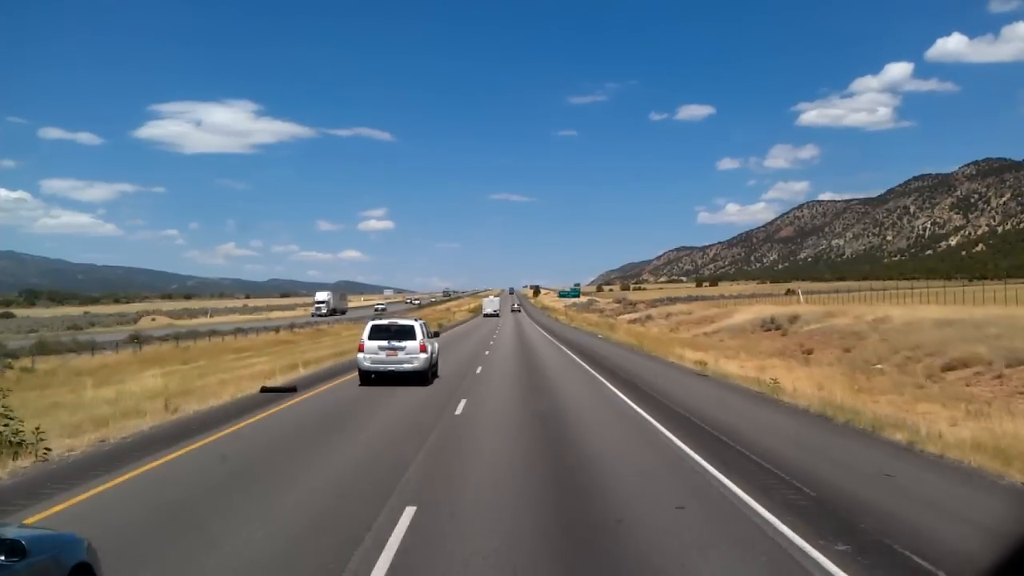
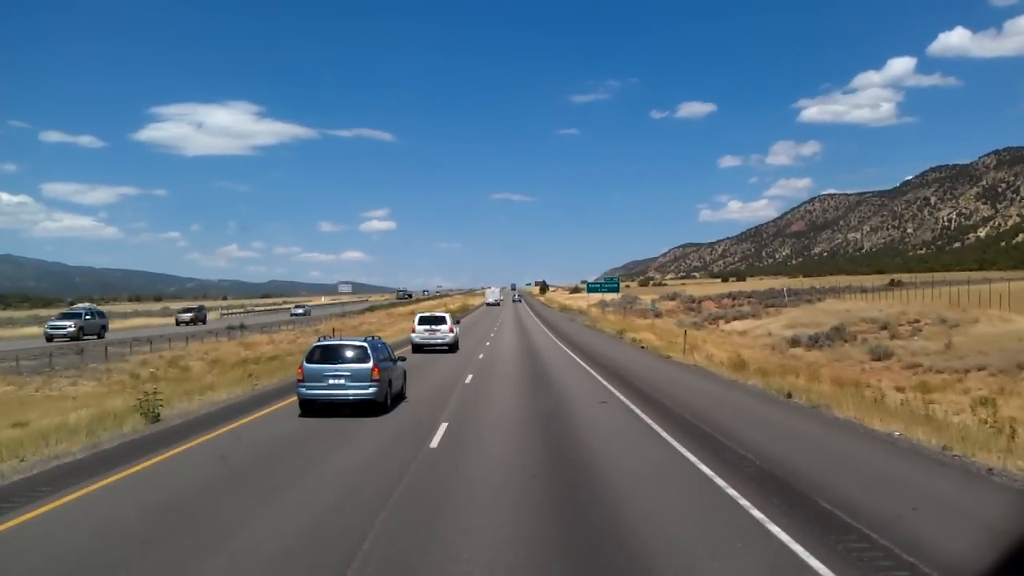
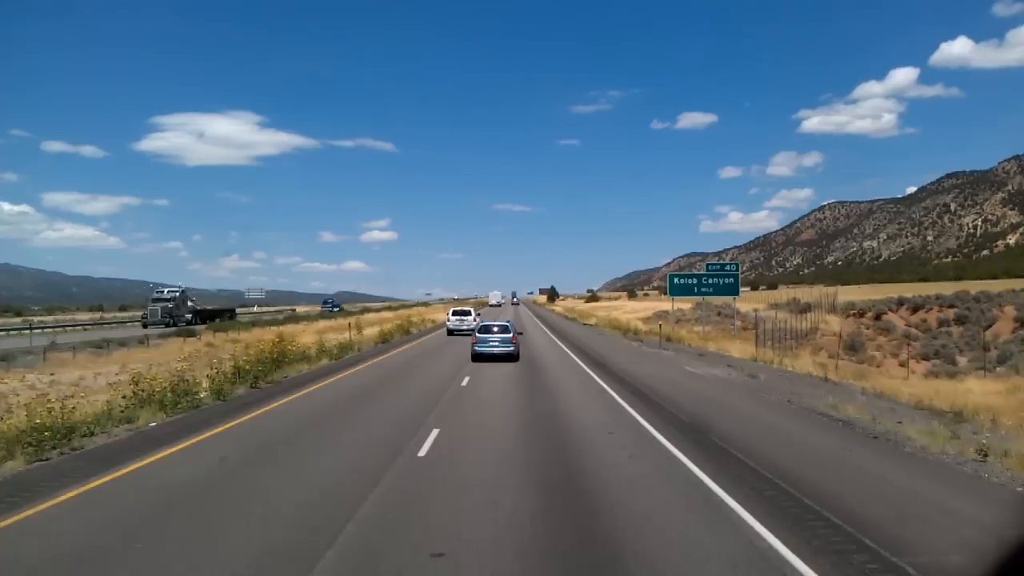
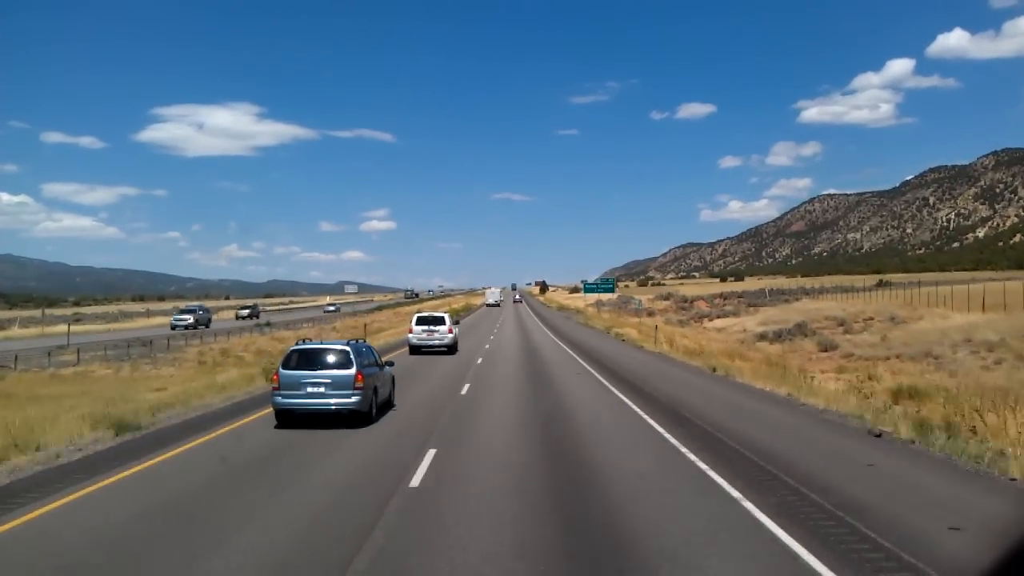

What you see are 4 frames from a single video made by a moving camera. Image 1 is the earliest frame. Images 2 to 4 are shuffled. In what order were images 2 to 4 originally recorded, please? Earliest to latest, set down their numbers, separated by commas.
4, 2, 3
